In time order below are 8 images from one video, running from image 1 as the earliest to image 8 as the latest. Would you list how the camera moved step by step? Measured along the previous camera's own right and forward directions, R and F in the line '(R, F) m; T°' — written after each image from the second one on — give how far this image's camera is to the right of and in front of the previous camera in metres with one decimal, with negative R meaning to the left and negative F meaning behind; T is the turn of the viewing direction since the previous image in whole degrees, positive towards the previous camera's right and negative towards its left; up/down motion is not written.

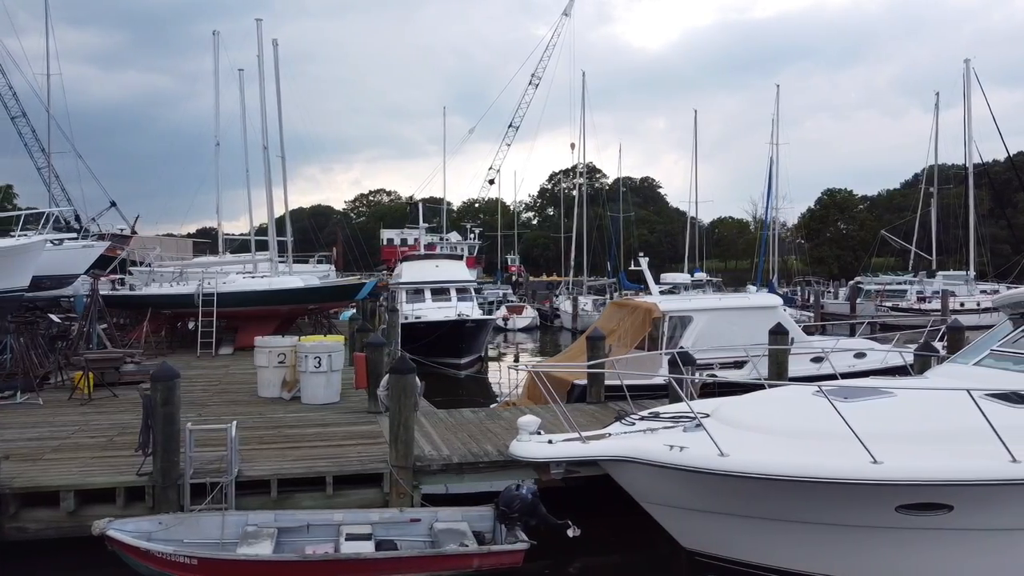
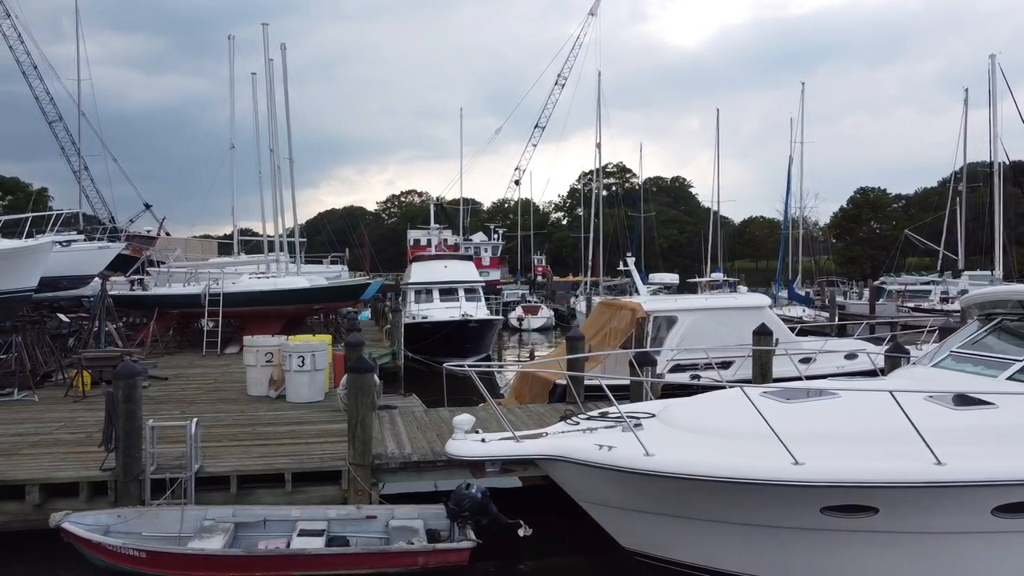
(+0.6, 0.0) m; -2°
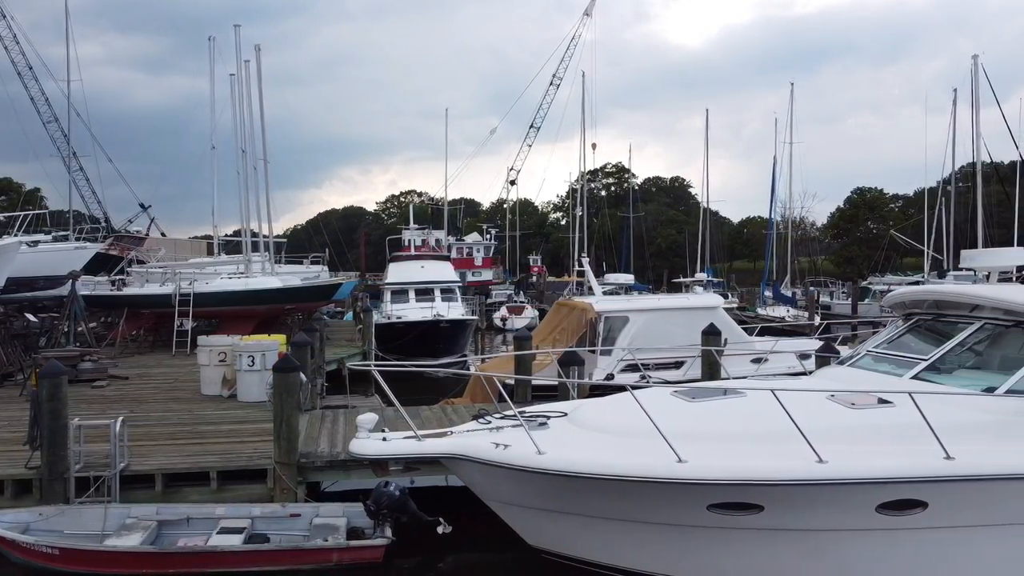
(+0.6, 0.0) m; 0°
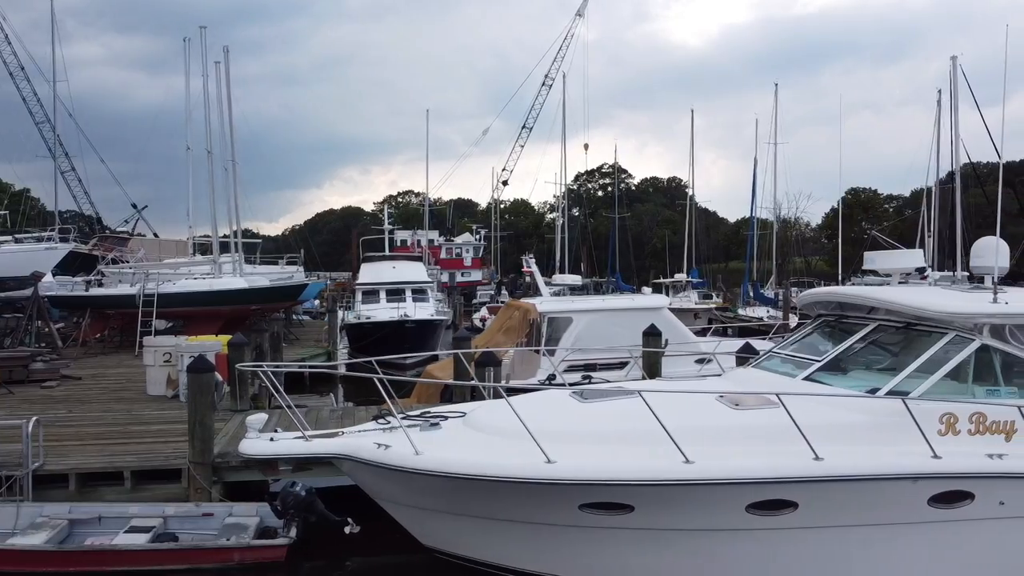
(+0.7, 0.0) m; 0°
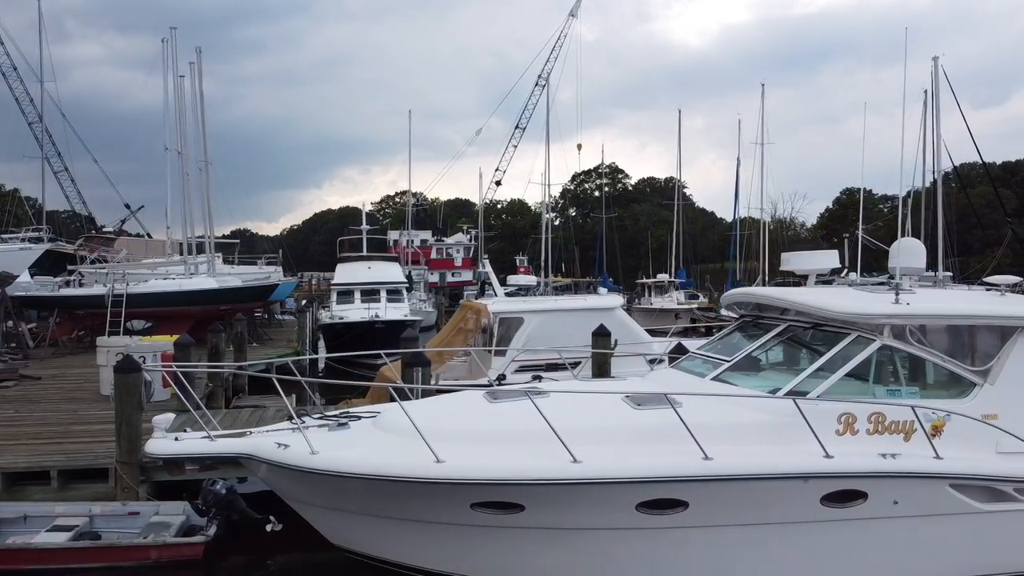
(+0.6, 0.0) m; 0°
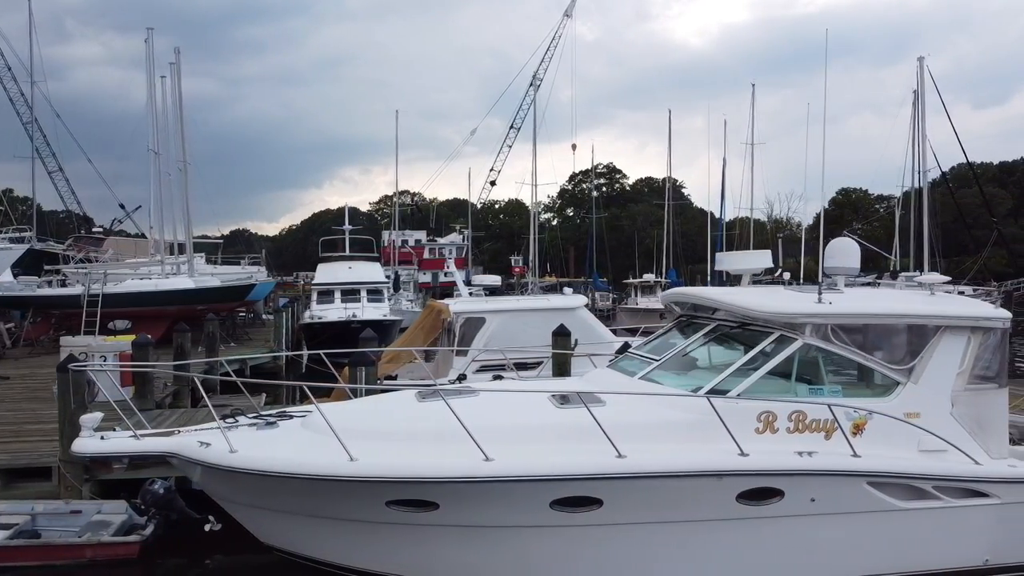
(+0.5, 0.0) m; 0°
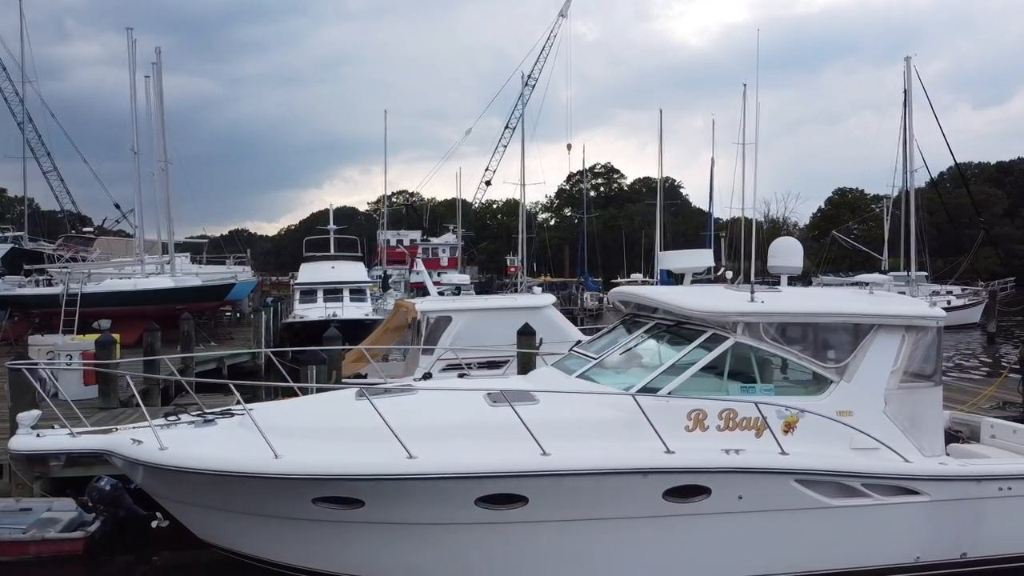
(+0.4, 0.0) m; 0°
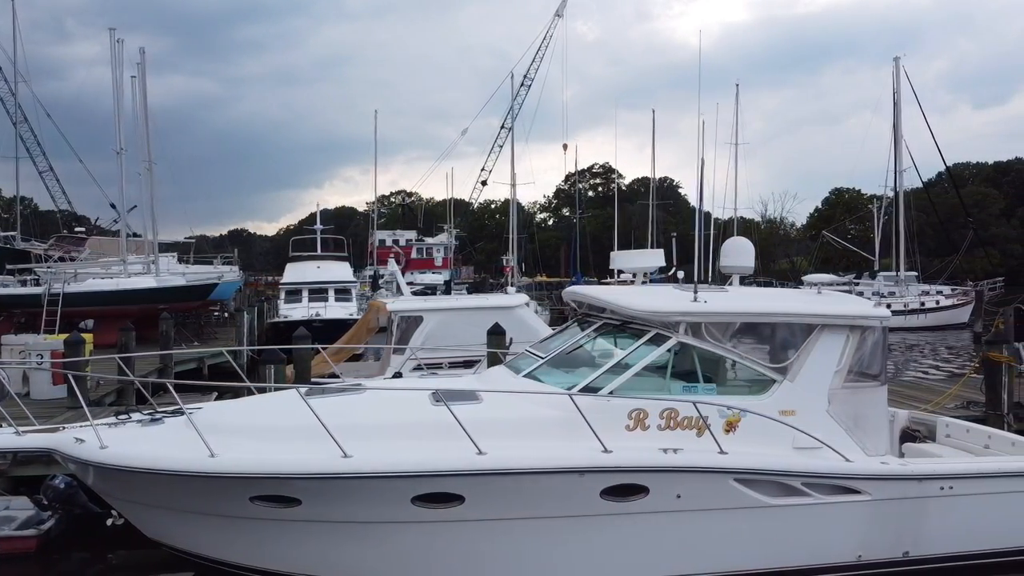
(+0.3, 0.0) m; 0°
